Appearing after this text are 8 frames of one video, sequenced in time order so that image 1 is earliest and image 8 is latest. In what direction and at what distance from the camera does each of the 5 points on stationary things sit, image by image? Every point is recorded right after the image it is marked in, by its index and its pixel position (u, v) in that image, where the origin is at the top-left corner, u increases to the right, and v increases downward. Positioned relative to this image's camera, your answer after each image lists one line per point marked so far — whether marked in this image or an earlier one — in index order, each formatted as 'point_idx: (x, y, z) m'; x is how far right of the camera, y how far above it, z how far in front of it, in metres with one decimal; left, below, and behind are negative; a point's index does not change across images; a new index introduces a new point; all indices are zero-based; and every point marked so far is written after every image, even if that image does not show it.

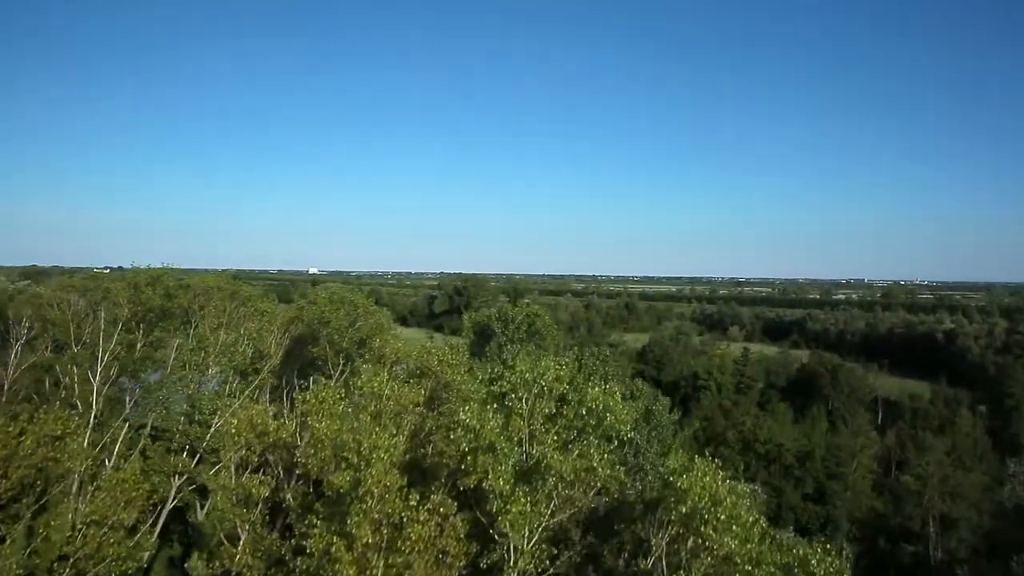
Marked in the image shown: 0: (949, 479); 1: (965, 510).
0: (+11.0, -5.0, +18.4) m
1: (+10.9, -5.5, +17.5) m
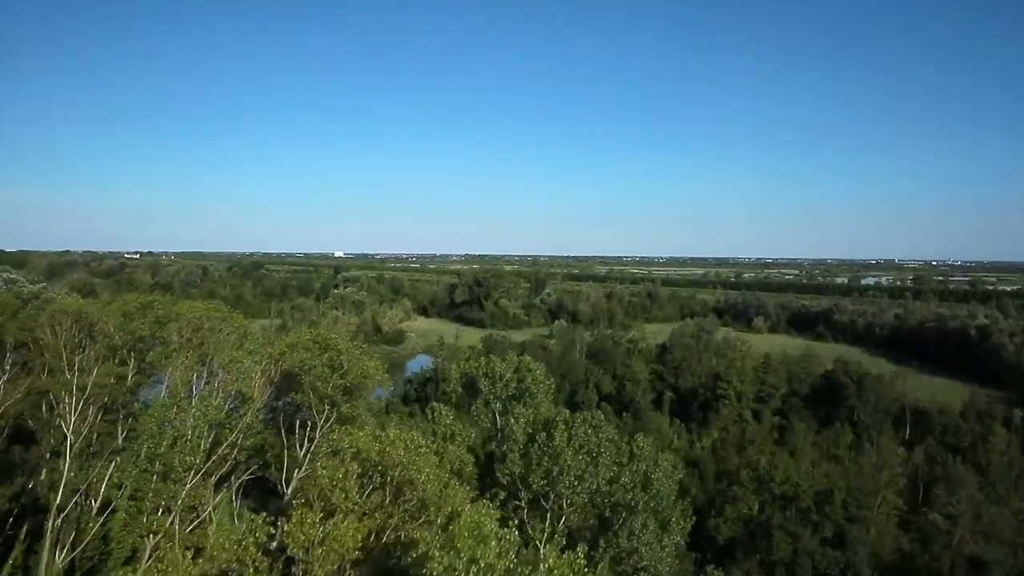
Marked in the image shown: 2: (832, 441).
0: (+11.3, -5.3, +17.5) m
1: (+11.0, -5.8, +16.6) m
2: (+8.7, -4.1, +19.8) m
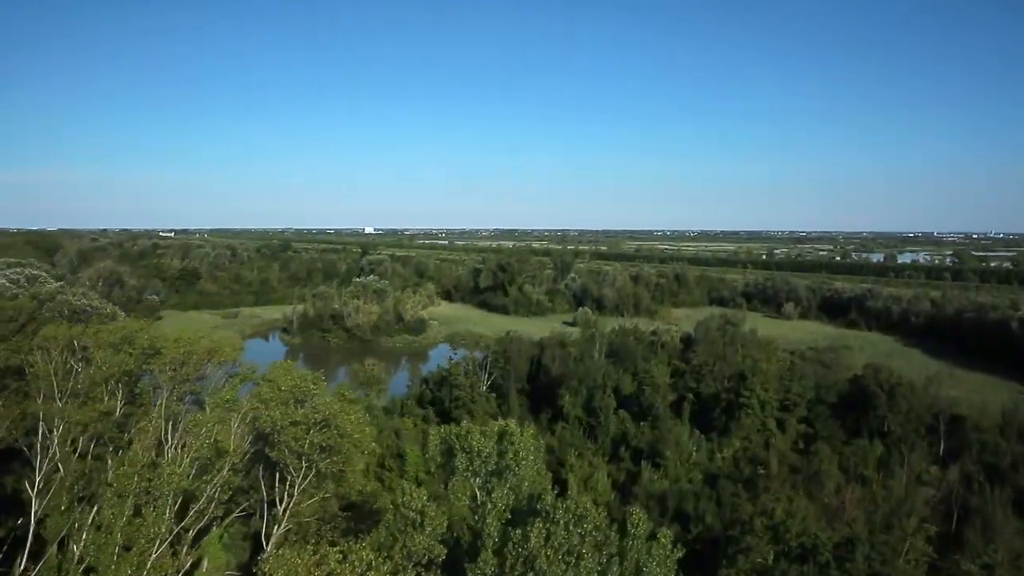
0: (+11.5, -5.6, +16.5) m
1: (+11.2, -6.1, +15.6) m
2: (+8.9, -4.3, +18.8) m
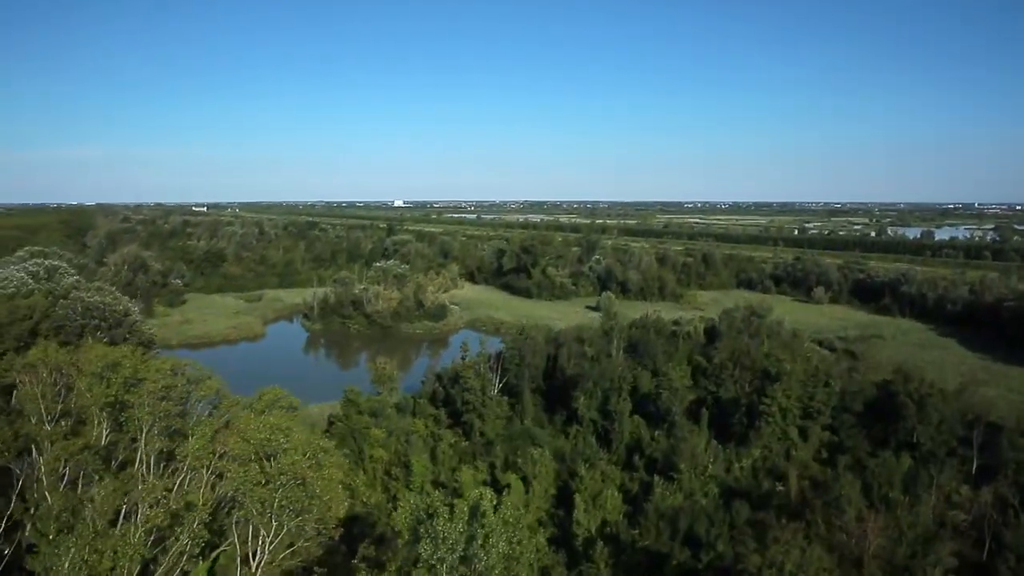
0: (+11.5, -5.8, +15.5) m
1: (+11.3, -6.5, +14.6) m
2: (+9.1, -4.5, +17.9) m
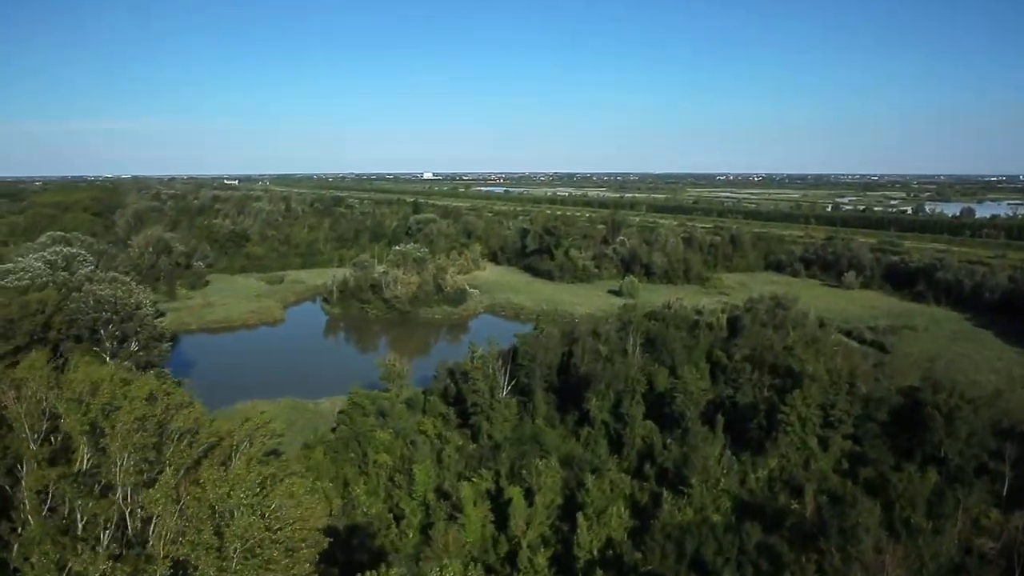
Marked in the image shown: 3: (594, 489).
0: (+11.5, -6.2, +14.5) m
1: (+11.2, -6.8, +13.7) m
2: (+9.2, -4.8, +16.9) m
3: (+2.1, -5.0, +18.3) m
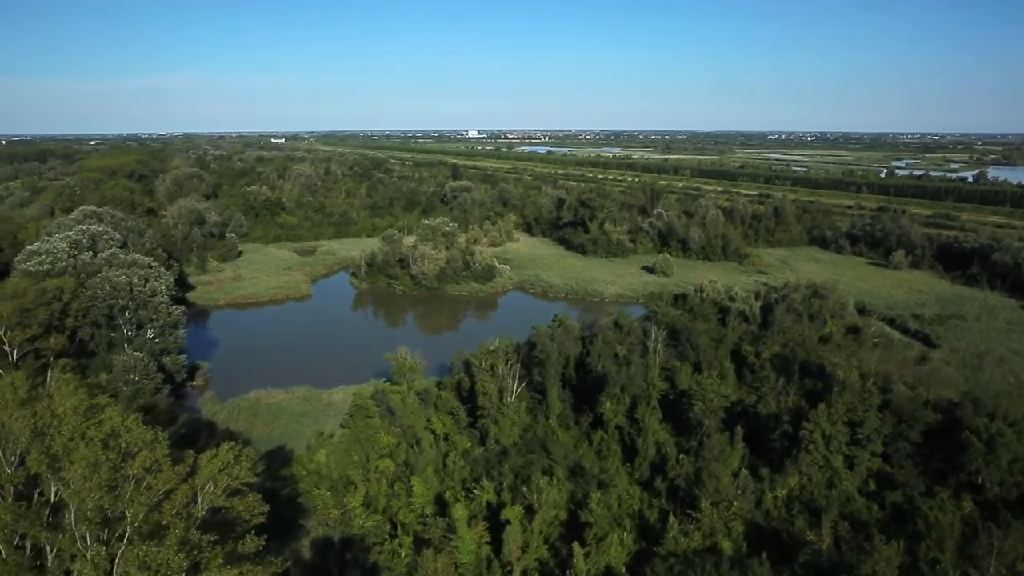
0: (+11.2, -6.7, +13.1) m
1: (+10.8, -7.4, +12.4) m
2: (+9.1, -5.2, +15.6) m
3: (+2.0, -5.2, +17.4) m
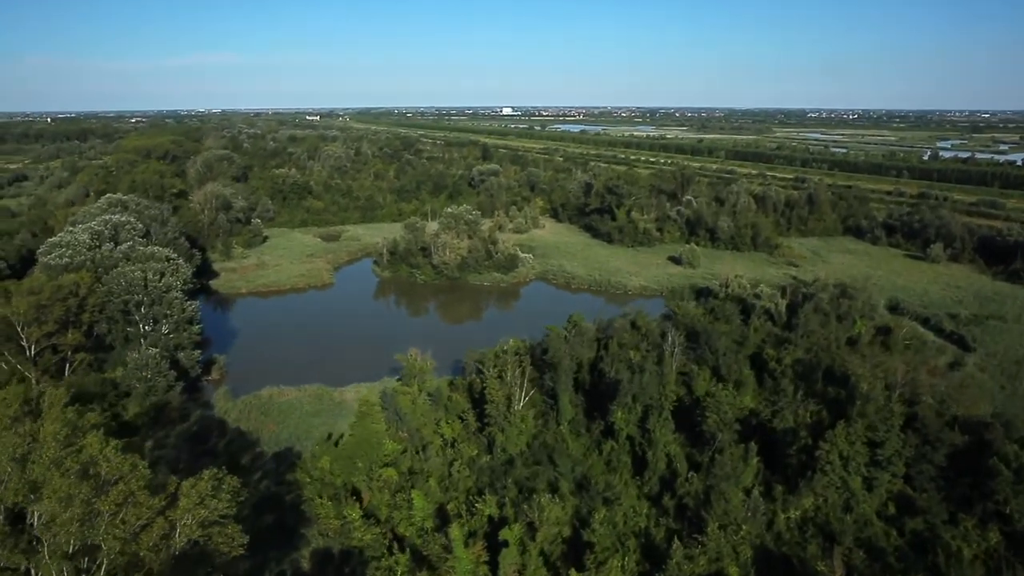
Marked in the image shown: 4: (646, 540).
0: (+11.0, -7.3, +12.2) m
1: (+10.6, -8.0, +11.5) m
2: (+9.0, -5.6, +14.8) m
3: (+2.1, -5.5, +16.9) m
4: (+3.2, -6.0, +17.5) m
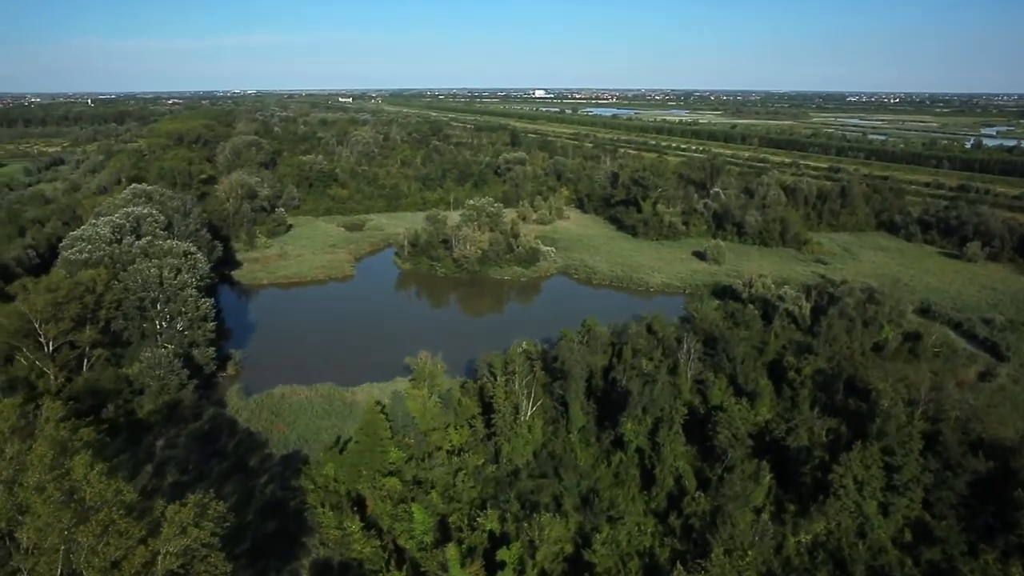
0: (+10.8, -7.9, +11.5) m
1: (+10.3, -8.6, +10.8) m
2: (+8.9, -6.1, +14.1) m
3: (+2.0, -5.9, +16.5) m
4: (+3.2, -6.4, +17.1) m
